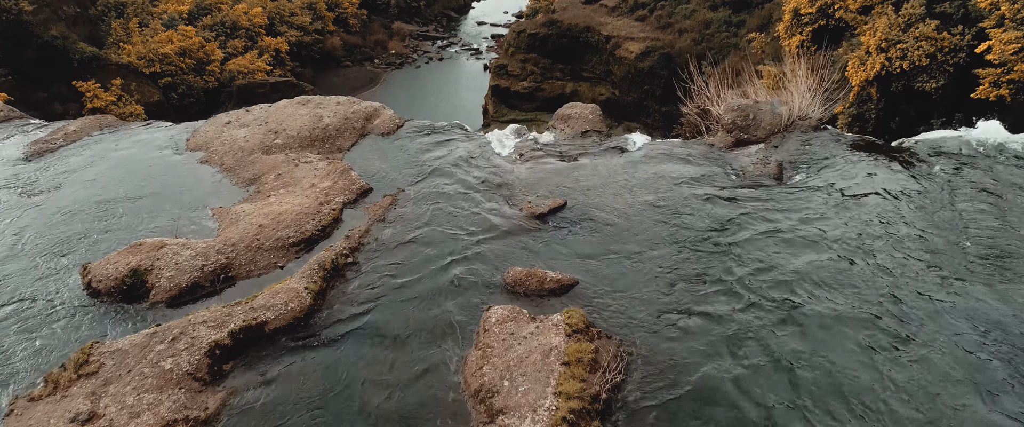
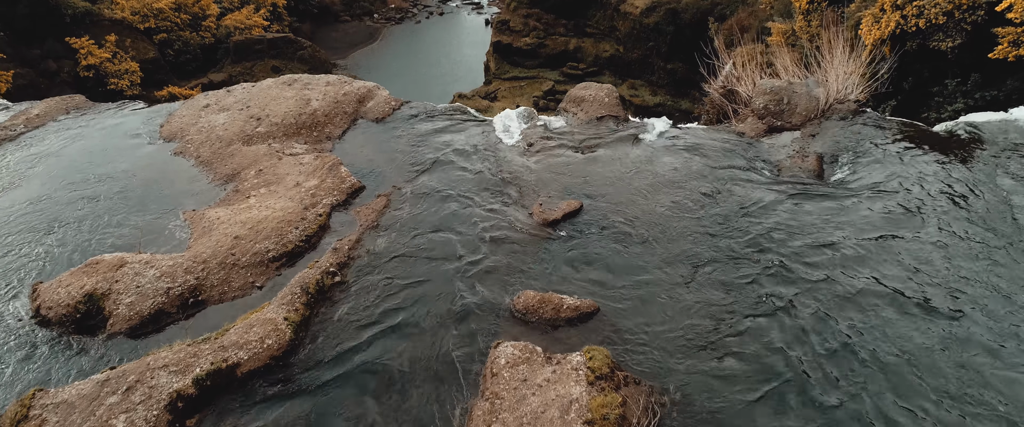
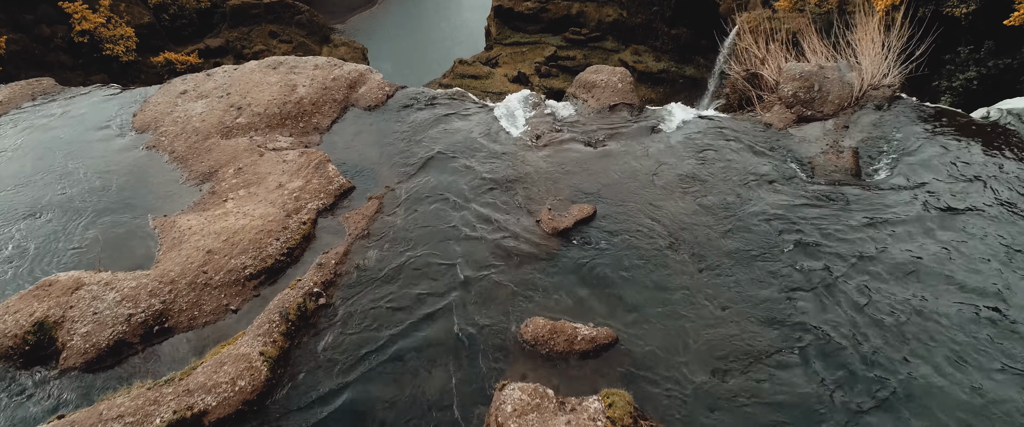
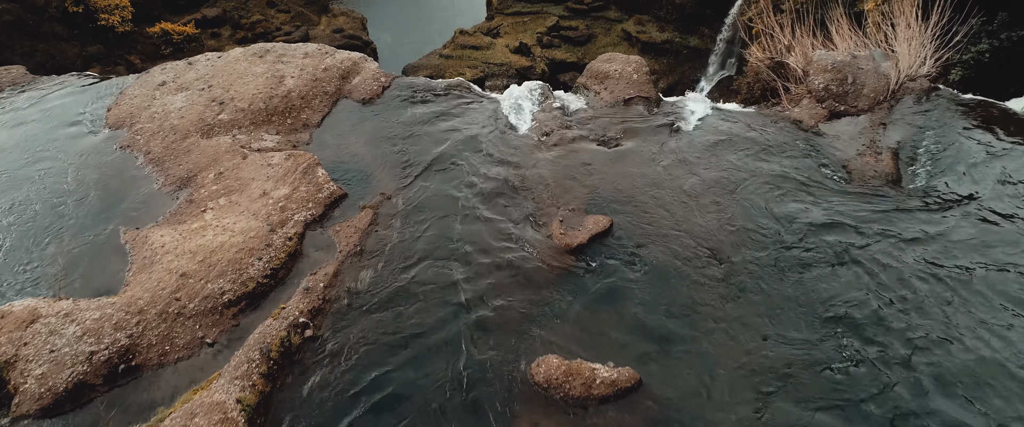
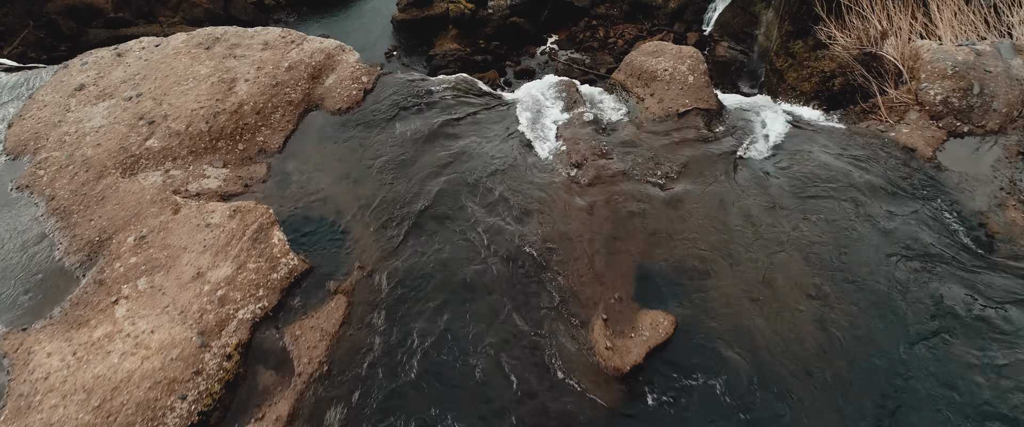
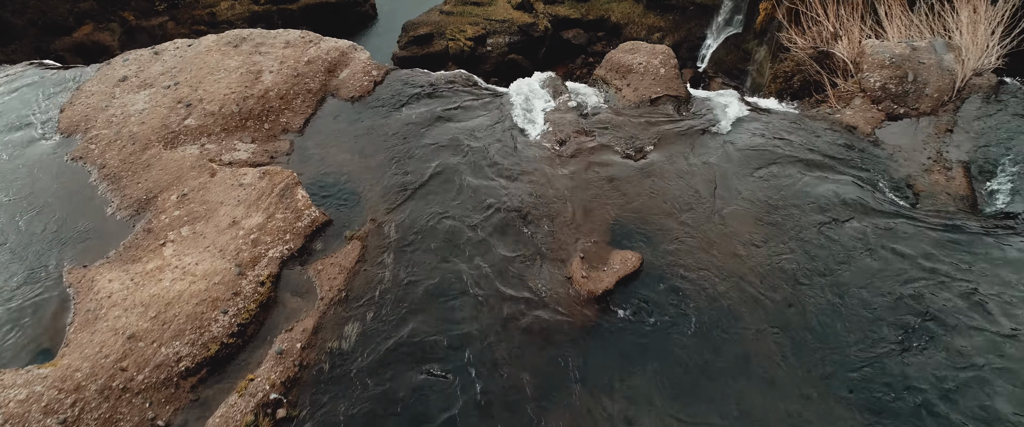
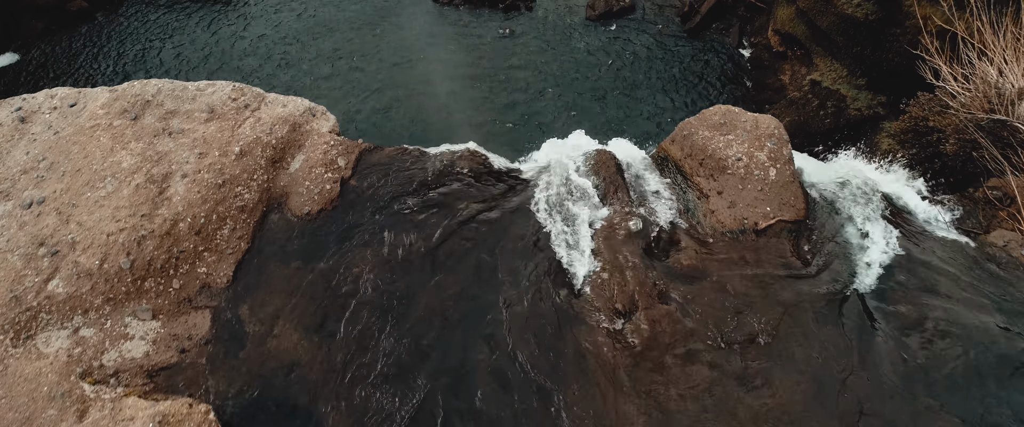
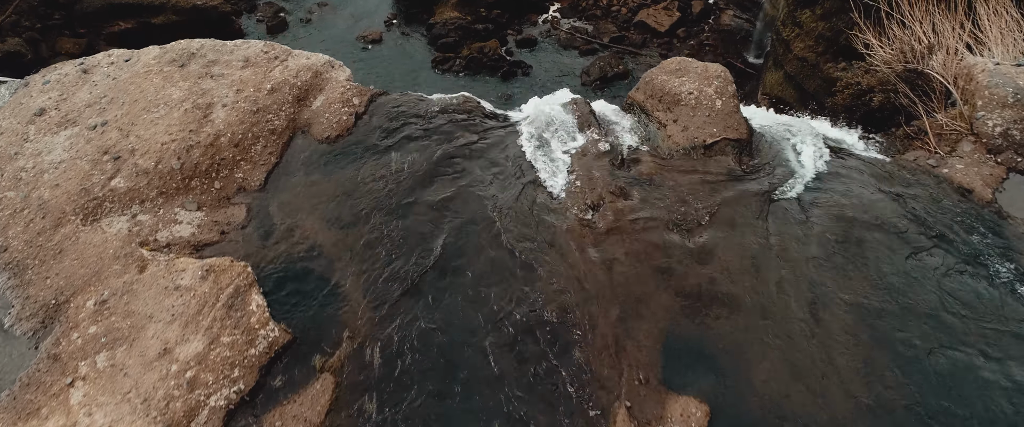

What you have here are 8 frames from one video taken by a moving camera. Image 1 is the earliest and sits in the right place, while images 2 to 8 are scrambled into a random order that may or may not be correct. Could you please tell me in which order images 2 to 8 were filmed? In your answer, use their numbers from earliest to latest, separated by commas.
2, 3, 4, 6, 5, 8, 7
